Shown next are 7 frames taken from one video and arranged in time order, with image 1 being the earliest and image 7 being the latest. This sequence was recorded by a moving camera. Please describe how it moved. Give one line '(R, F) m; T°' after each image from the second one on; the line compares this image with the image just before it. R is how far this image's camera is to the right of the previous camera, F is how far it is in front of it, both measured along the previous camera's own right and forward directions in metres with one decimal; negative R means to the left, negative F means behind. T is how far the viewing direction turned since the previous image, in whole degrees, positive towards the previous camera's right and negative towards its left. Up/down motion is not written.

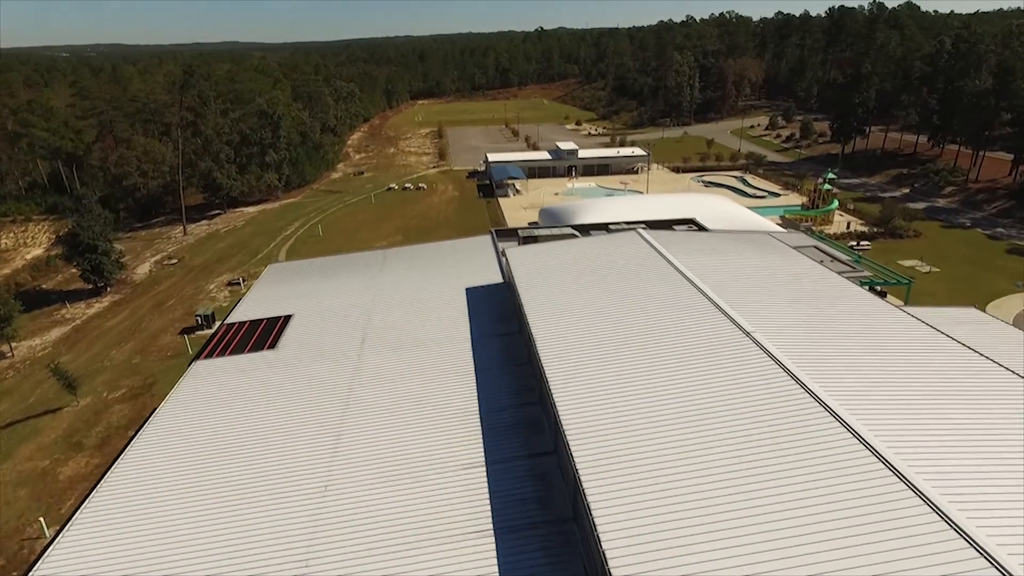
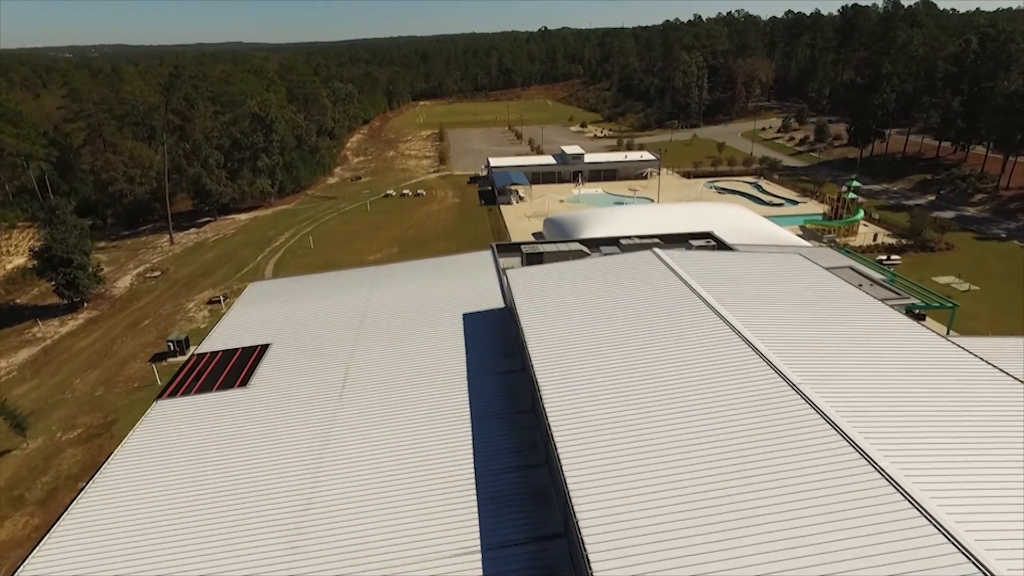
(0.0, +2.6) m; 0°
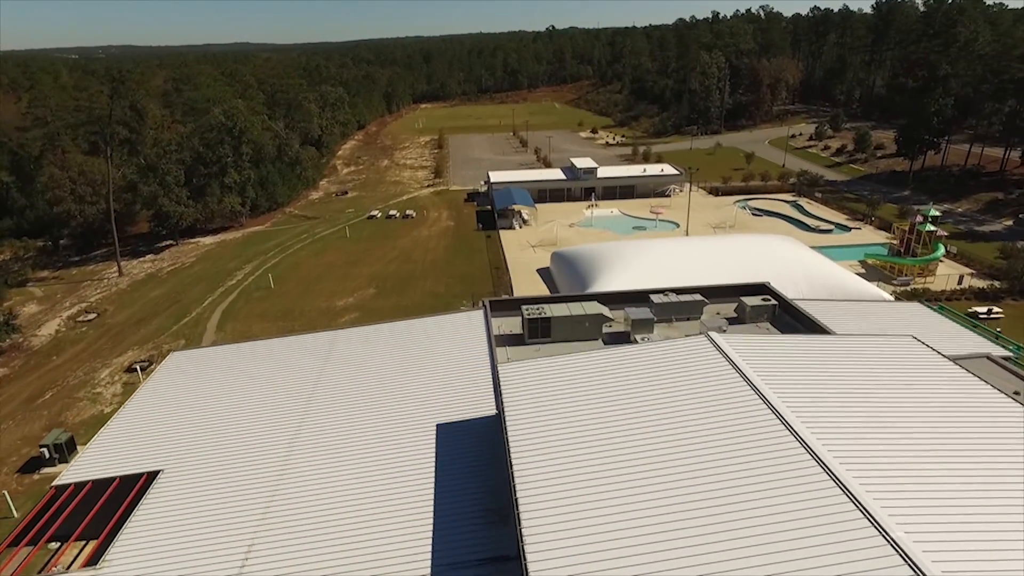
(+0.4, +7.1) m; -1°
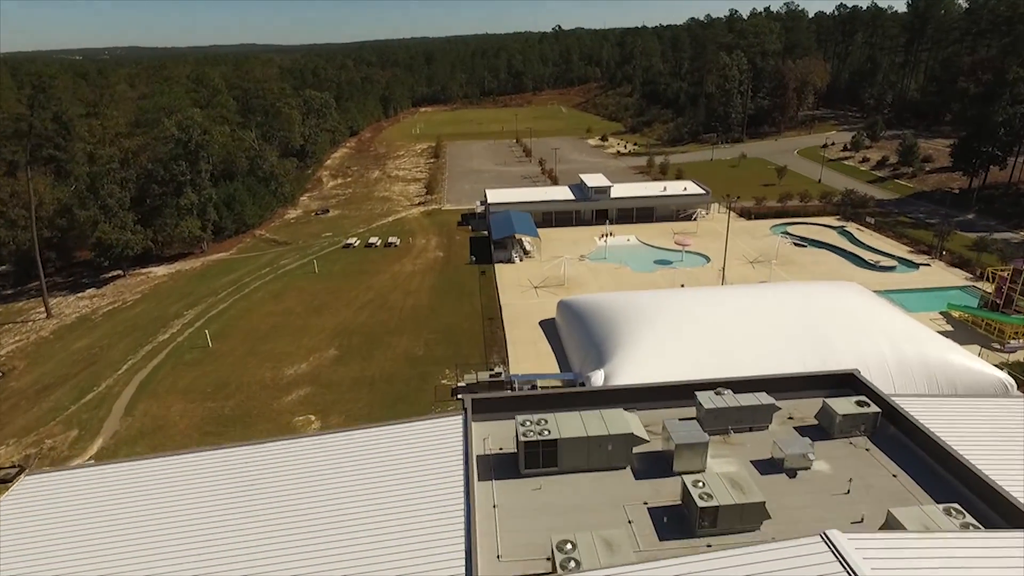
(+0.5, +6.9) m; -1°
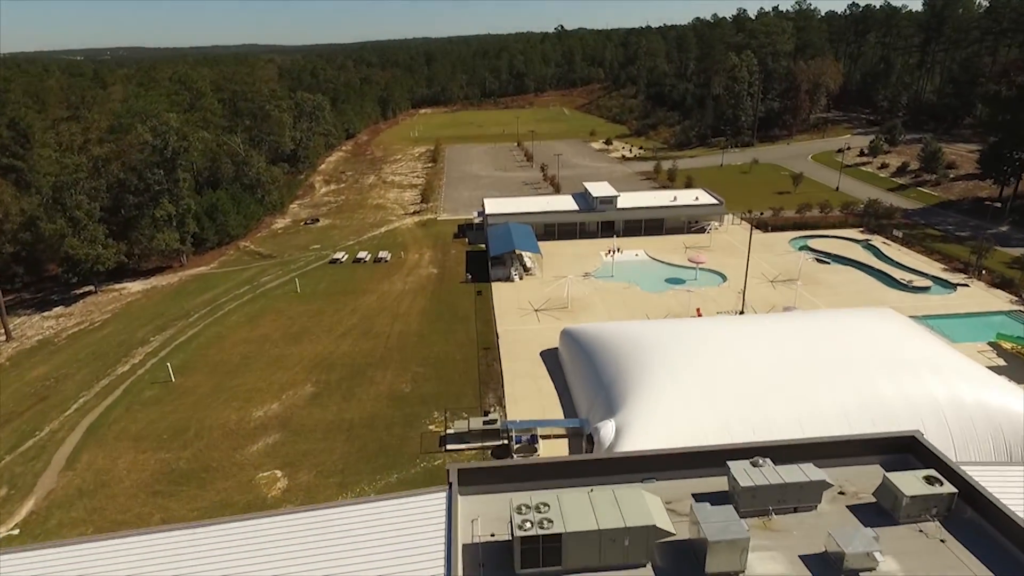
(+0.2, +3.0) m; 0°
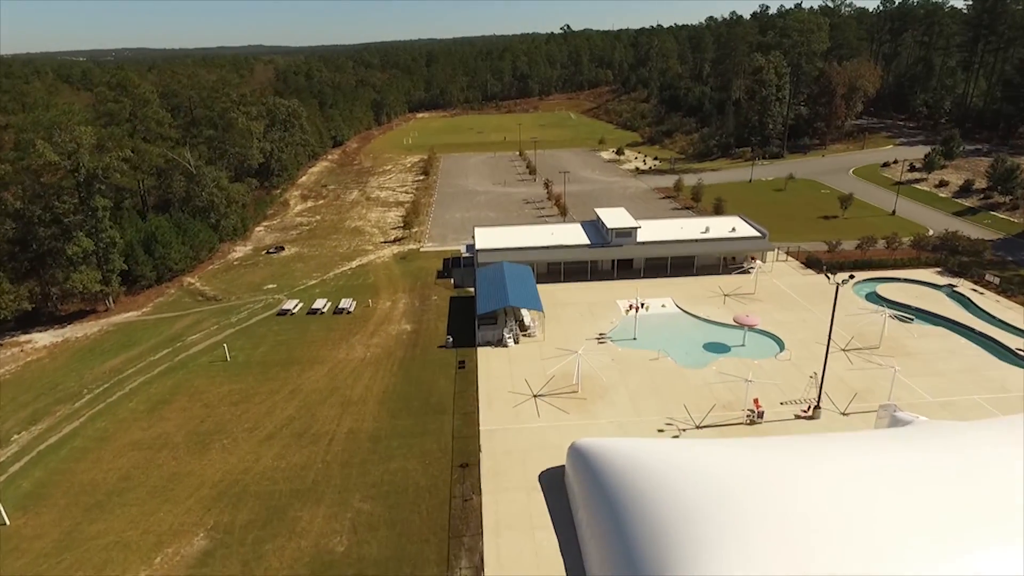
(+0.6, +7.8) m; -1°
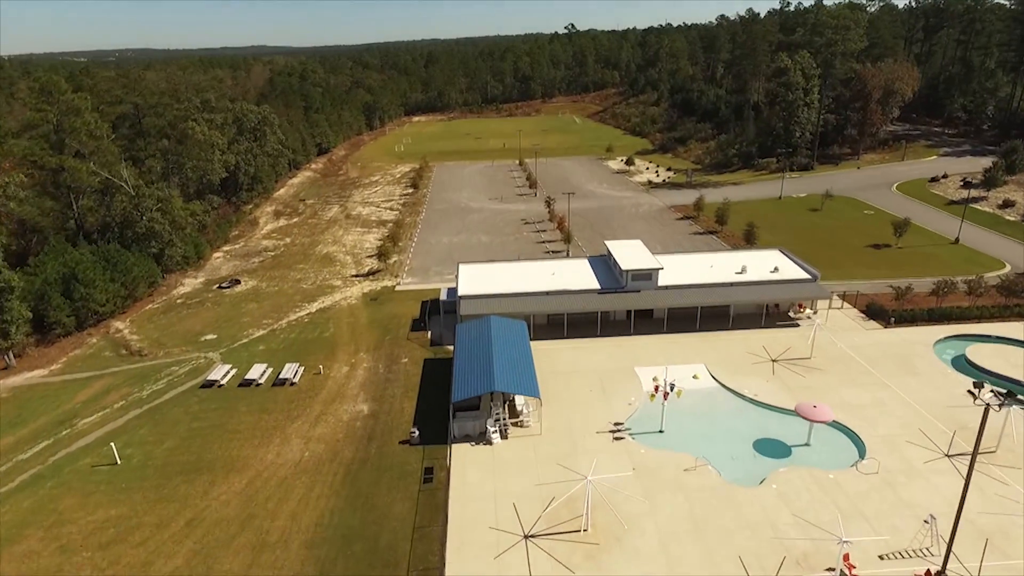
(+0.6, +6.7) m; 0°
